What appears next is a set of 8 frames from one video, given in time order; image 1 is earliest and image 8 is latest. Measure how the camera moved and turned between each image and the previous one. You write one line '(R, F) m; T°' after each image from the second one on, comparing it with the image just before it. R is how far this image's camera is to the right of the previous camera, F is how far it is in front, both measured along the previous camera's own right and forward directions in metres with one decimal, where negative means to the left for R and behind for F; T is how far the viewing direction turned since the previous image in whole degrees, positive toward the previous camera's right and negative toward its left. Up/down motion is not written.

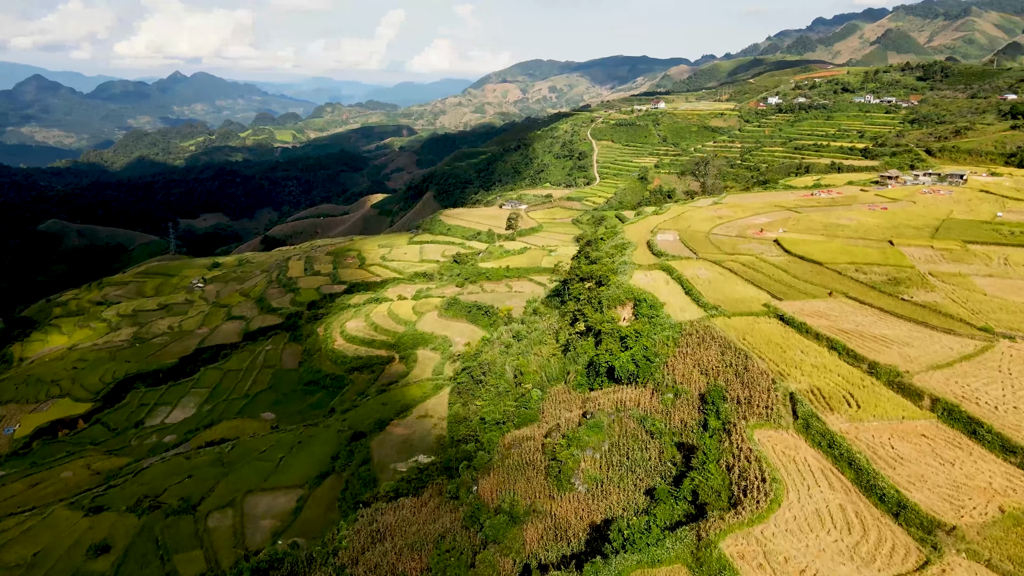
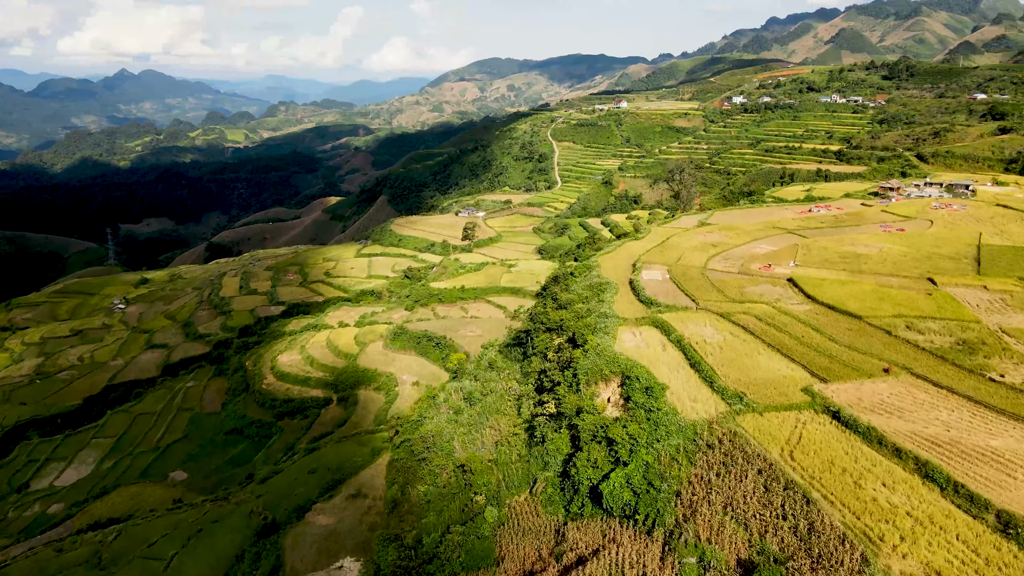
(+0.4, +5.7) m; +3°
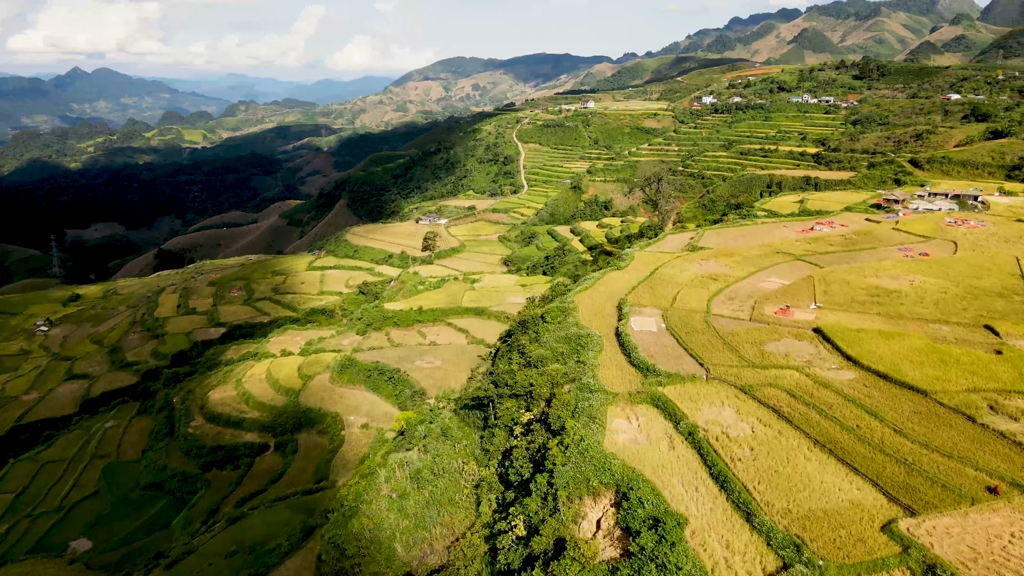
(+0.3, +4.6) m; +3°
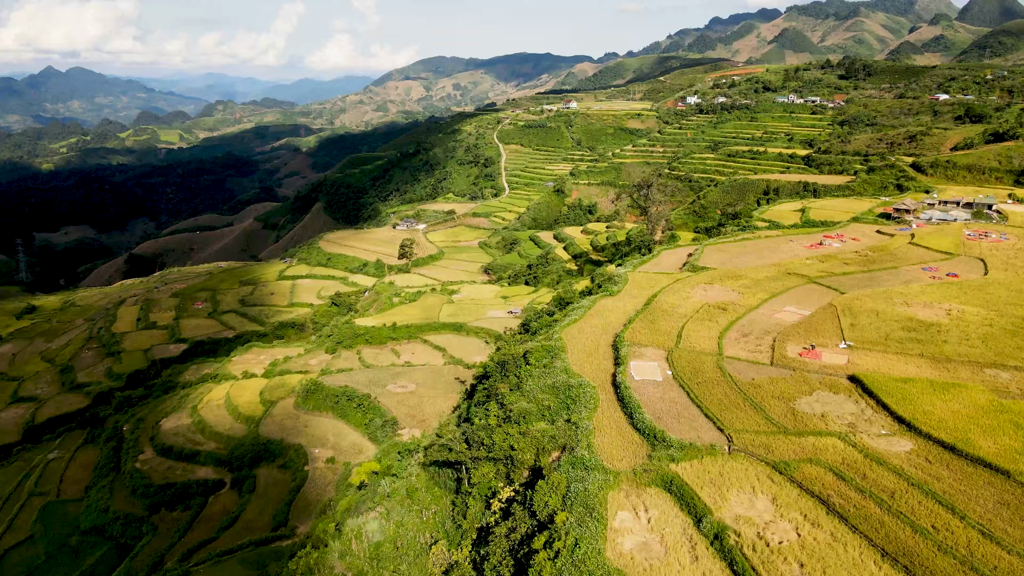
(+0.1, +2.9) m; +1°
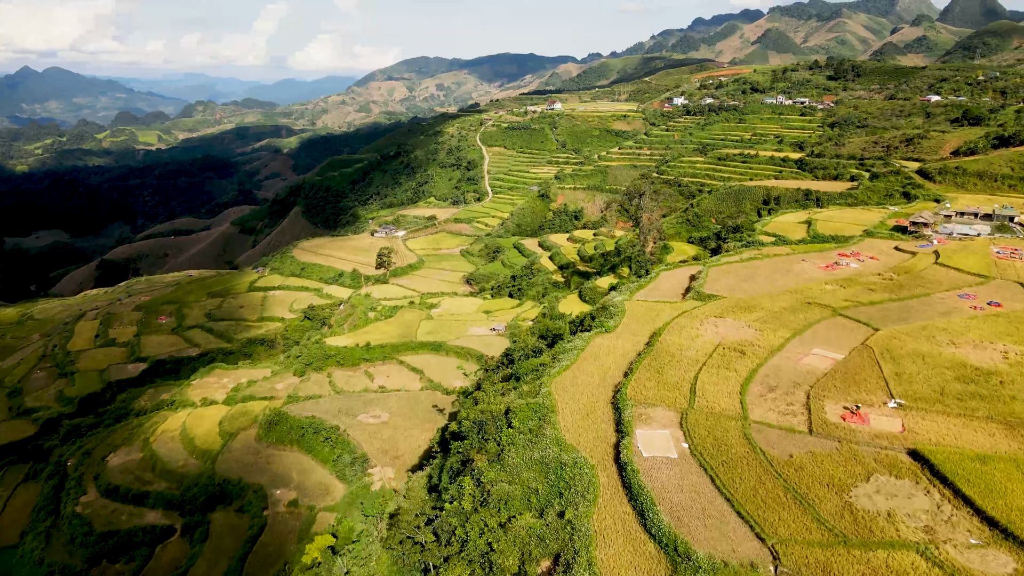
(+0.1, +2.9) m; +1°
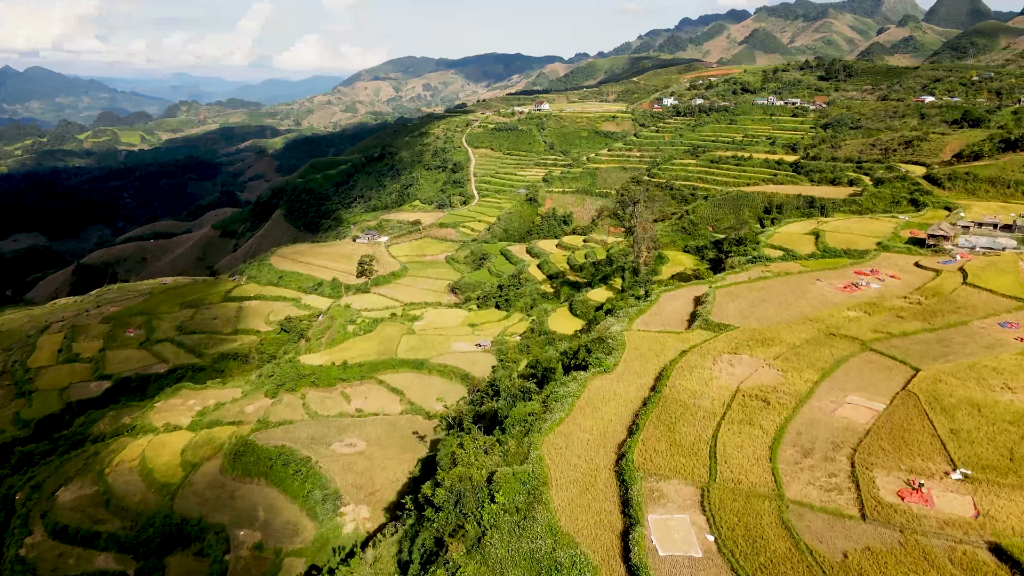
(+0.1, +2.4) m; +1°
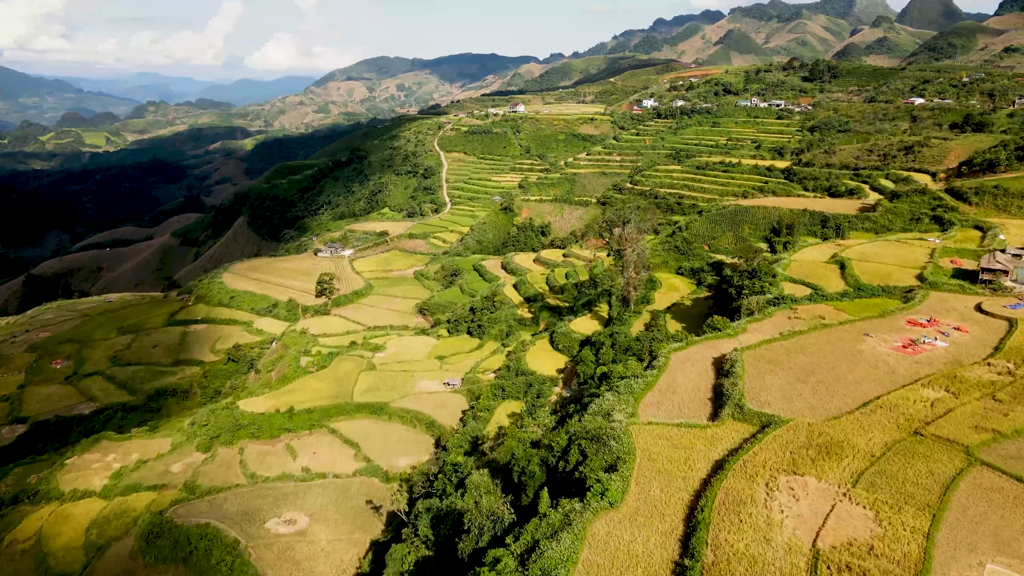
(+0.2, +4.8) m; +2°
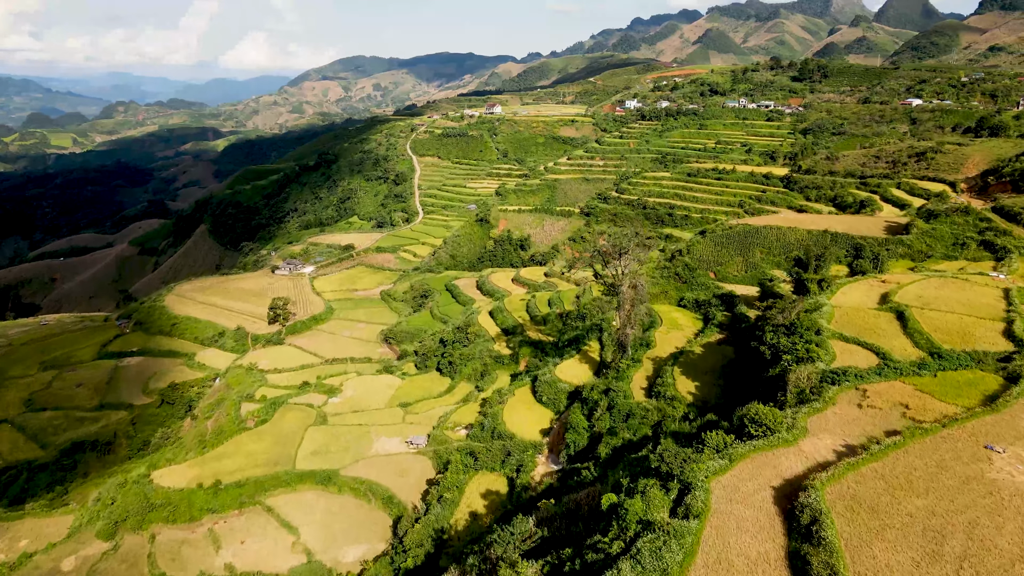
(+0.2, +5.5) m; +2°
